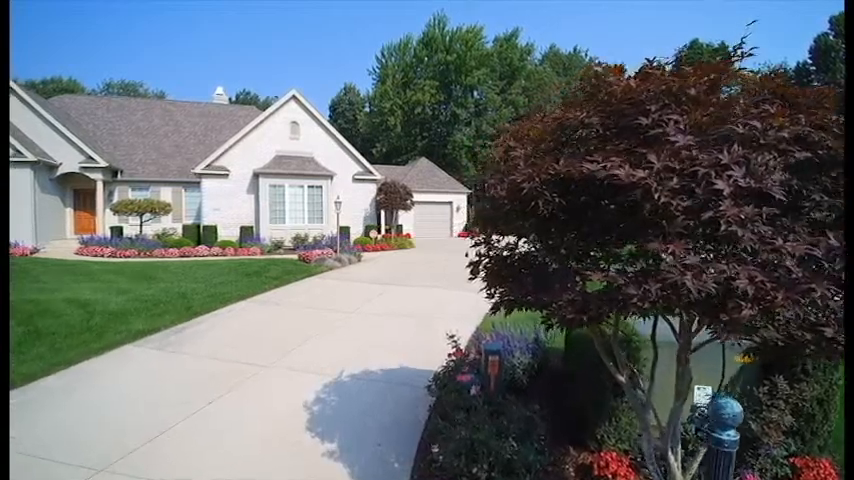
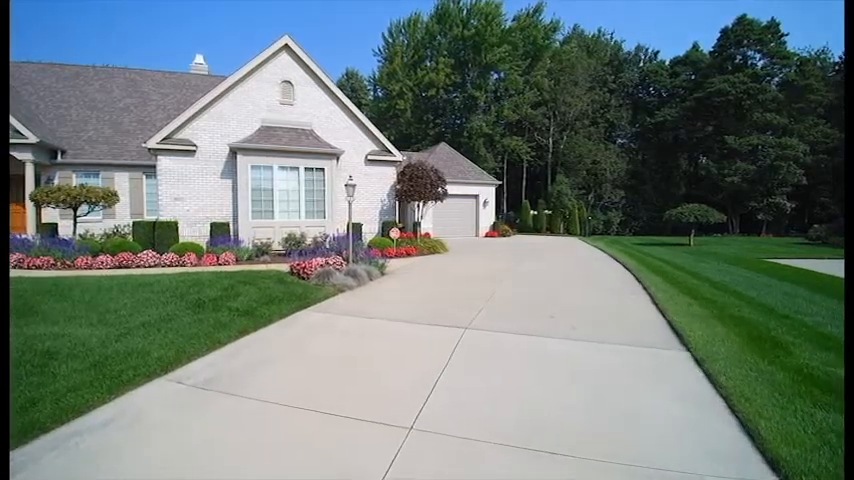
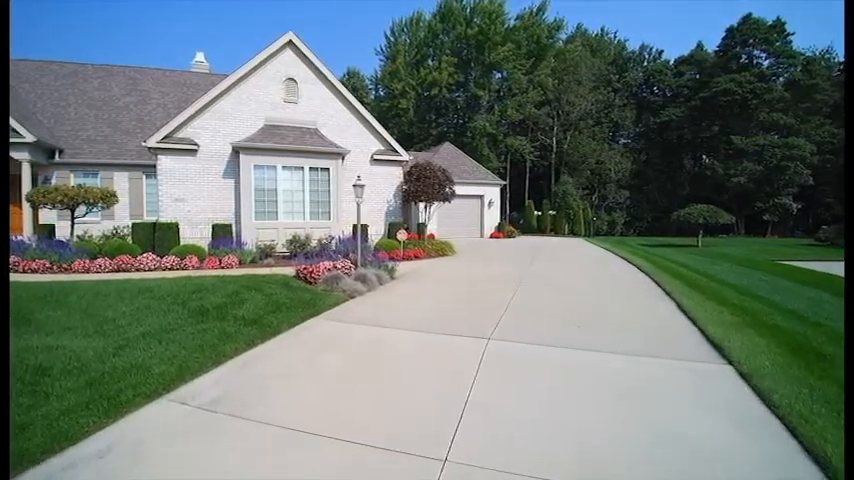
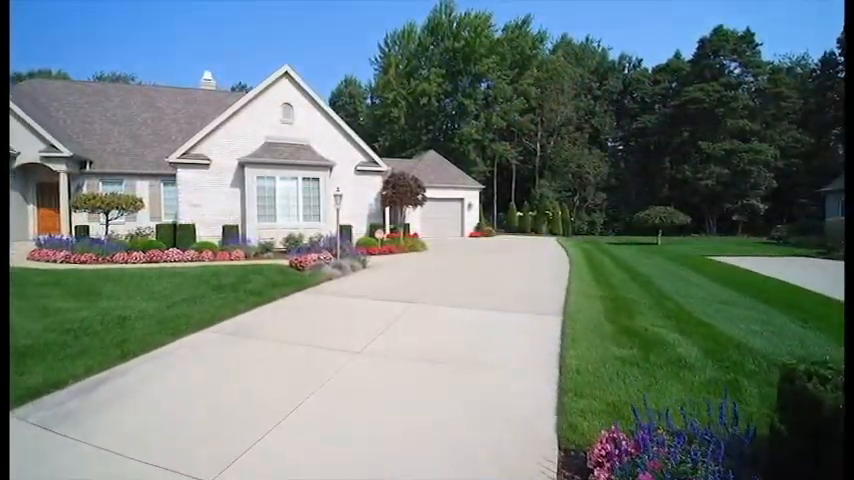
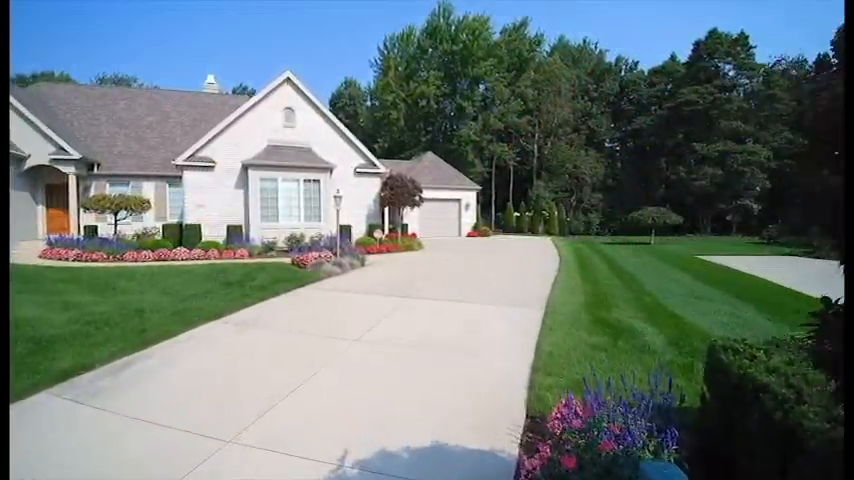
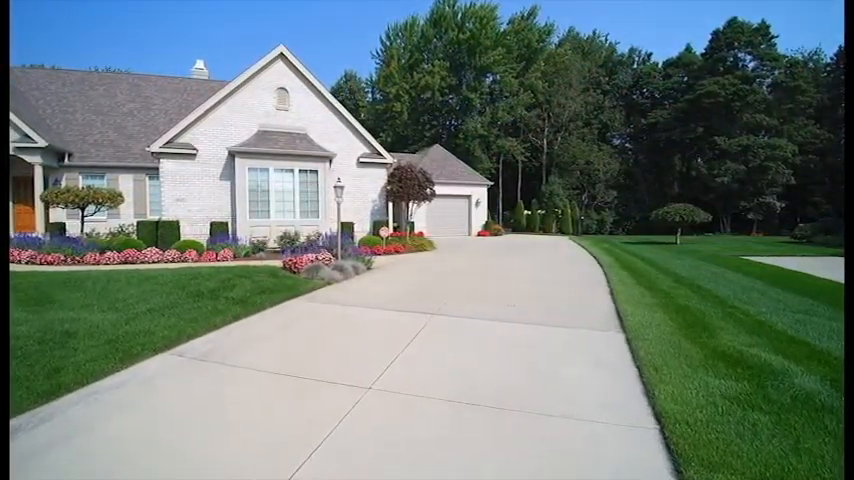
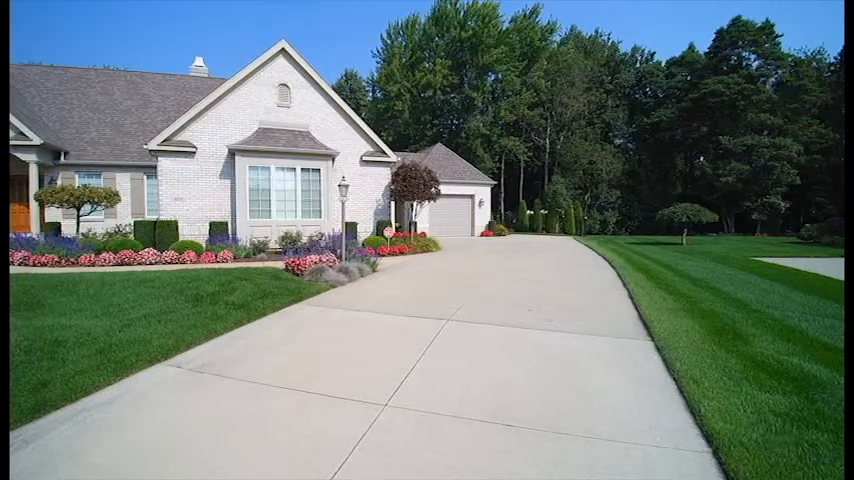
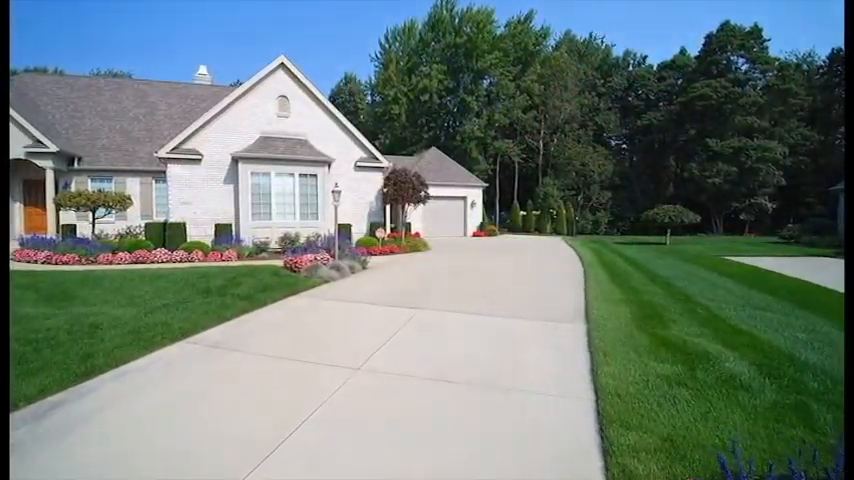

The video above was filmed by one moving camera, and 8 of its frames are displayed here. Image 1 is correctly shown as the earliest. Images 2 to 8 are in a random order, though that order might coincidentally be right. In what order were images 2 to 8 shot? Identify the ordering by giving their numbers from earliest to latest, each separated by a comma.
5, 4, 8, 6, 7, 2, 3
